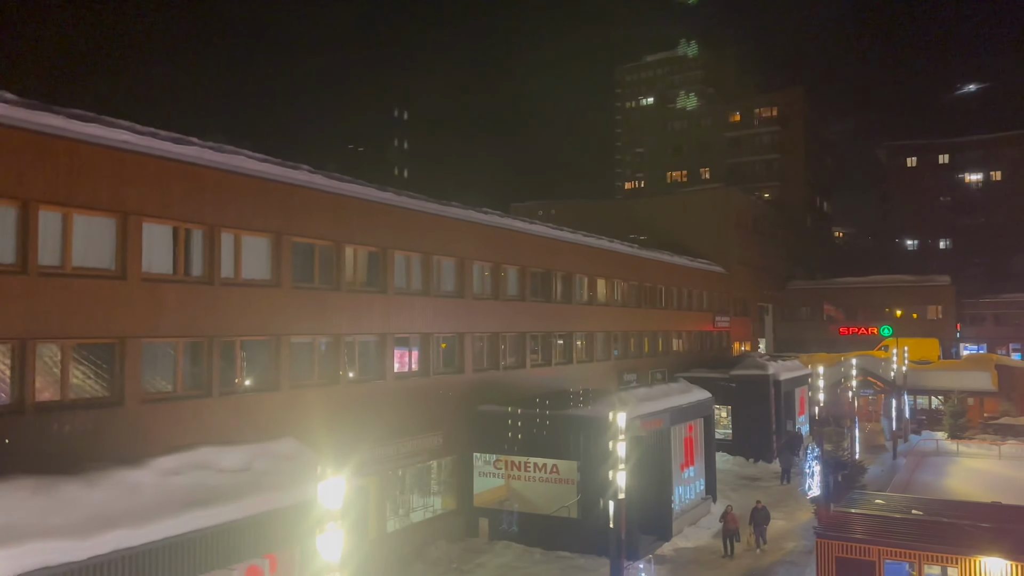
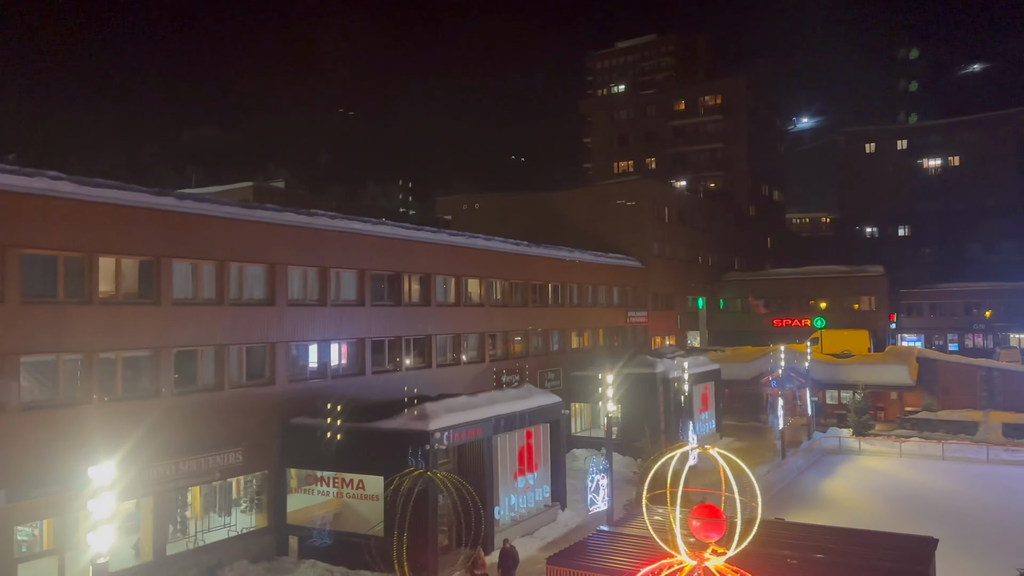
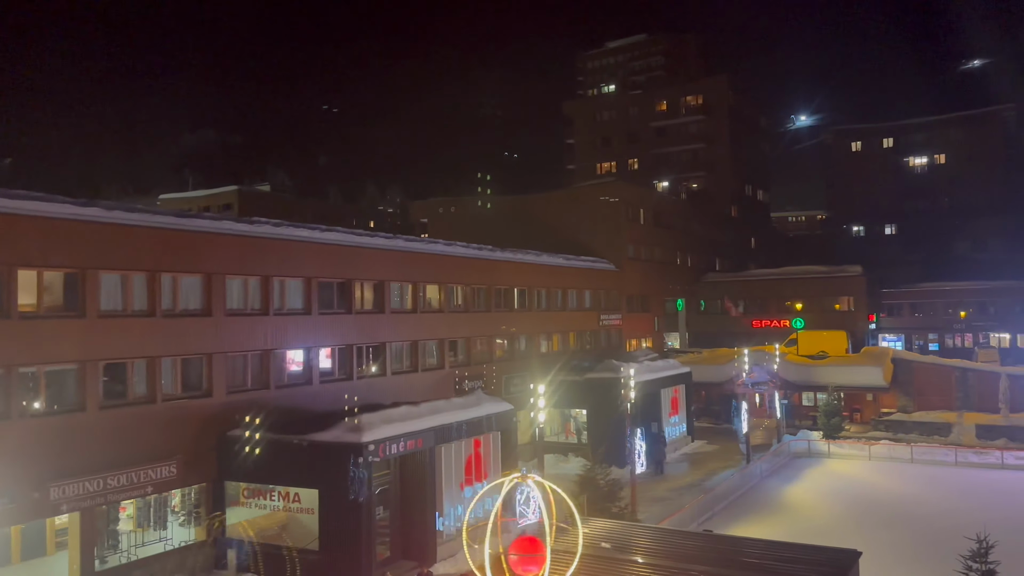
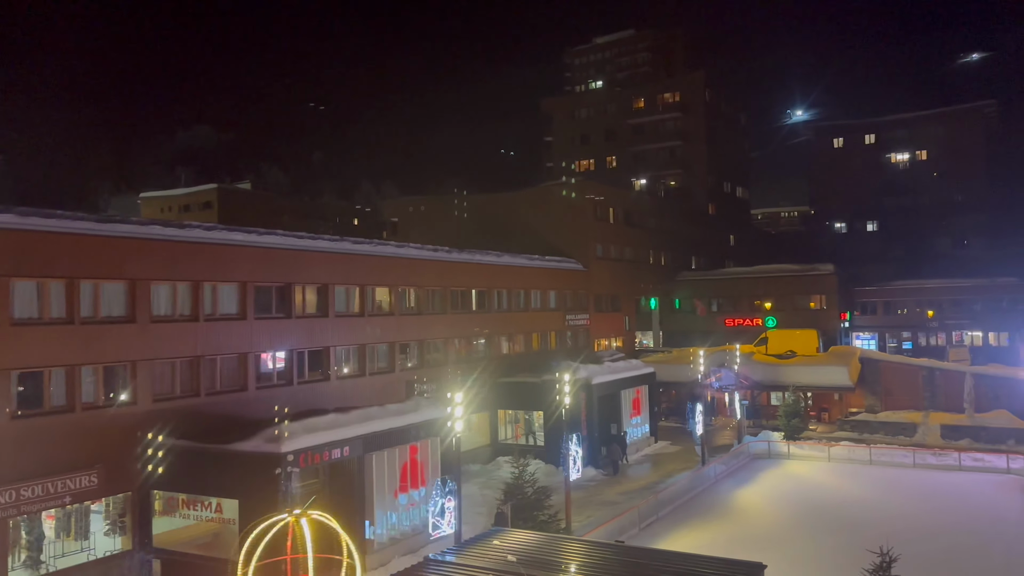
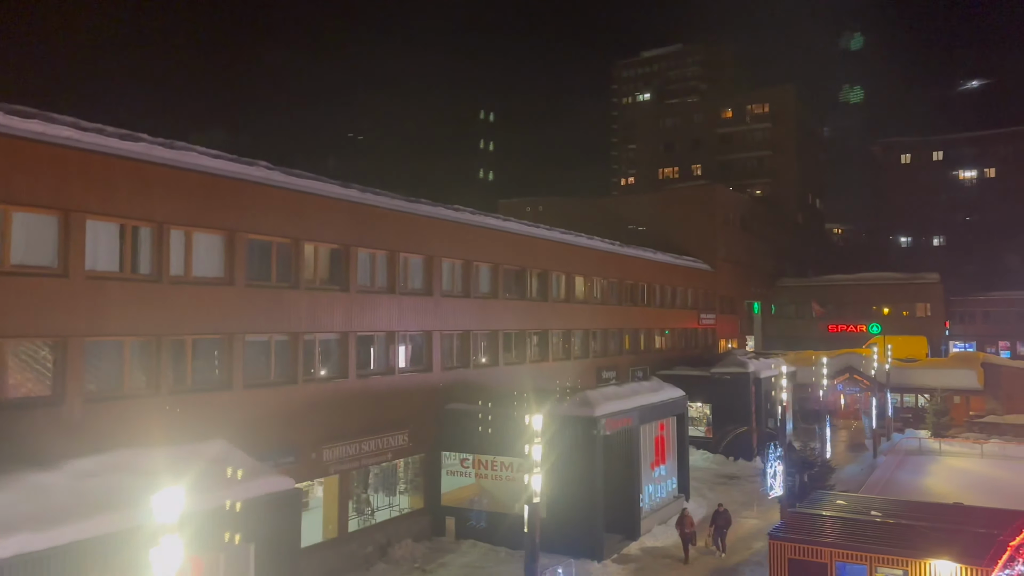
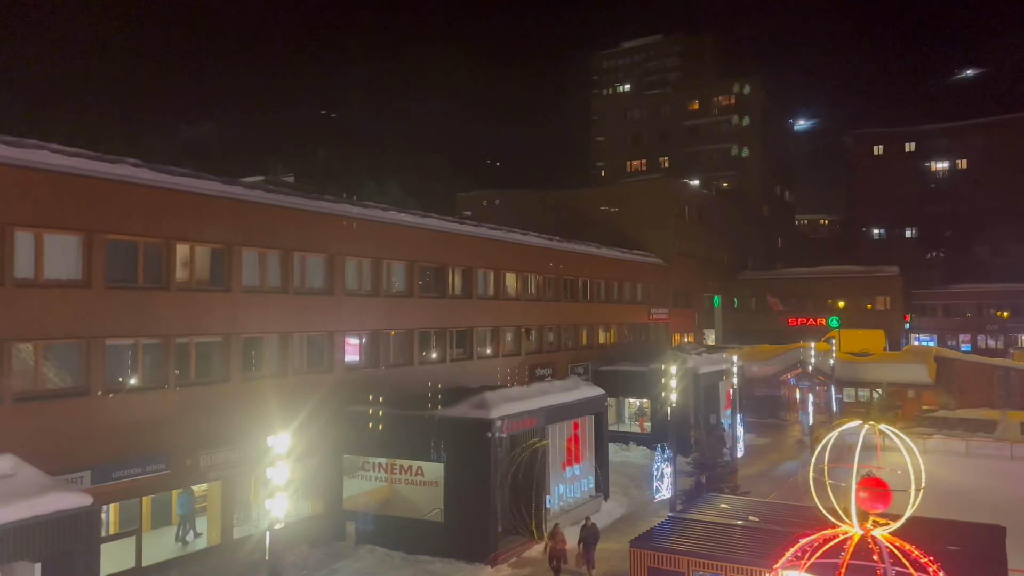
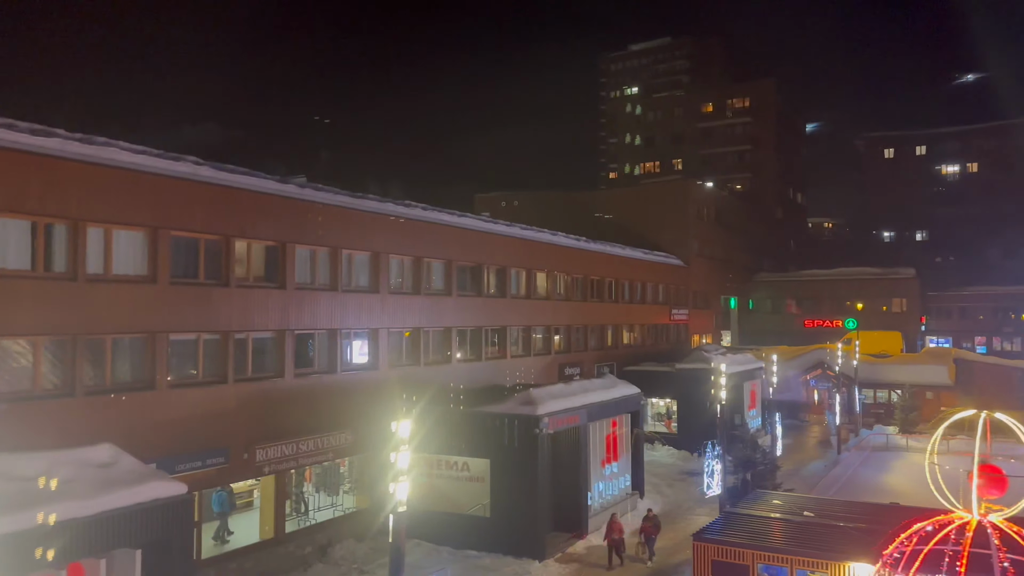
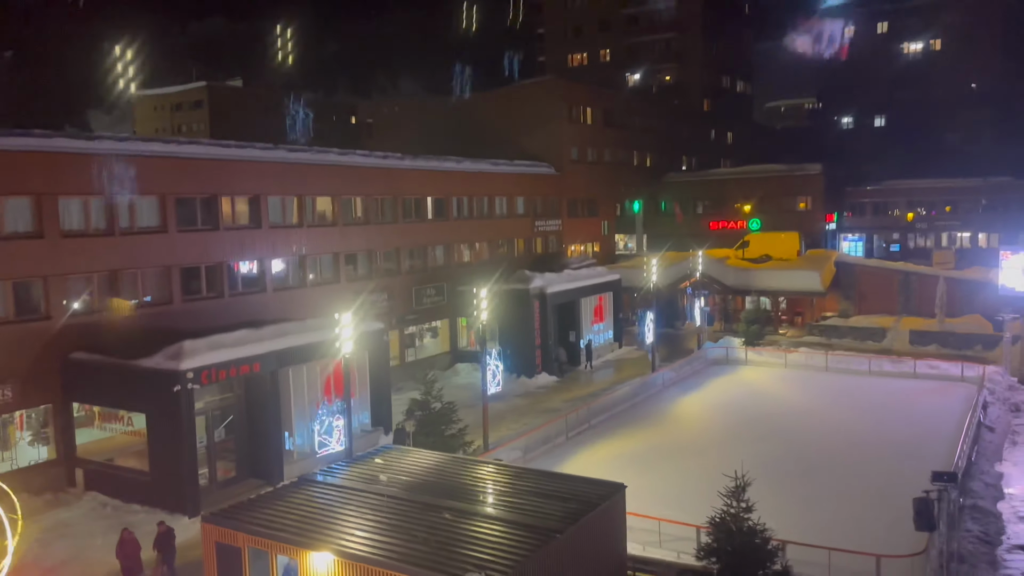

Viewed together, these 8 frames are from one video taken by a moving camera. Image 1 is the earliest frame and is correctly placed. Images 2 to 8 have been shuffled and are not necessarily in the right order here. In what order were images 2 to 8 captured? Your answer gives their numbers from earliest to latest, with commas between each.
5, 7, 6, 2, 3, 4, 8
